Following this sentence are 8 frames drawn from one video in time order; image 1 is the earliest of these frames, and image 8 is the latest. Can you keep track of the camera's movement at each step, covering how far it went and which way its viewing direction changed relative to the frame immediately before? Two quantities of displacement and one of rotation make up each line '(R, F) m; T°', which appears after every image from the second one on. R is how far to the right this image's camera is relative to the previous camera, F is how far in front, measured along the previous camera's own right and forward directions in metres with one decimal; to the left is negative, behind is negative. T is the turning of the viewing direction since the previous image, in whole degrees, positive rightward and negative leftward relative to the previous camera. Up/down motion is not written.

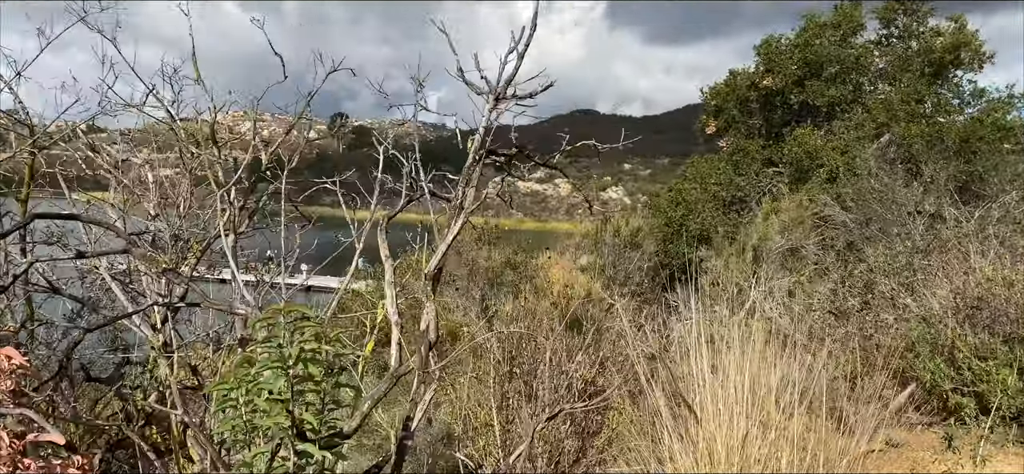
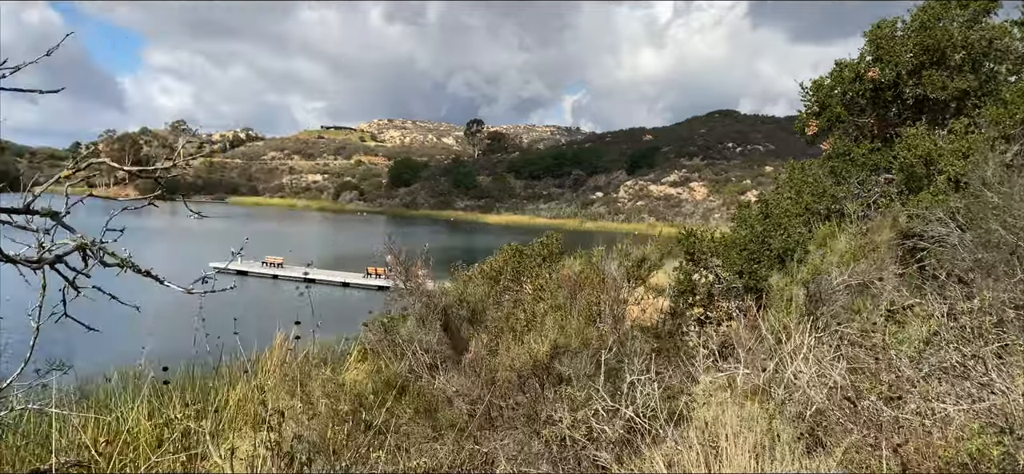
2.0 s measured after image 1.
(+0.8, +1.0) m; -10°
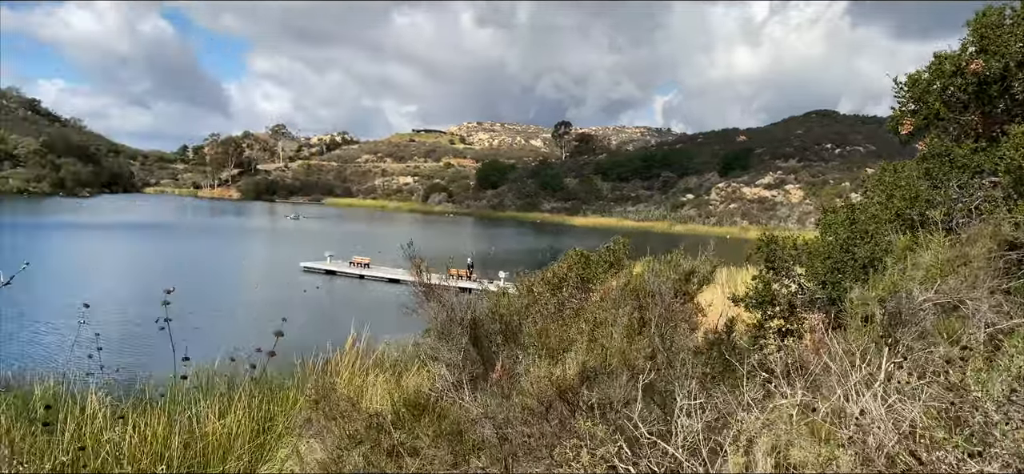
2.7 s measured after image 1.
(+0.2, +0.3) m; -6°
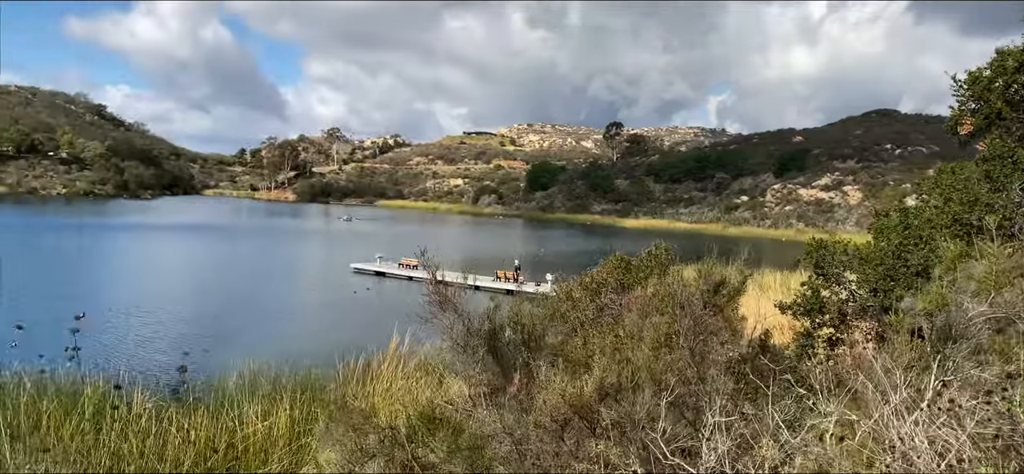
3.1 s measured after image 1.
(+0.1, +0.1) m; -4°
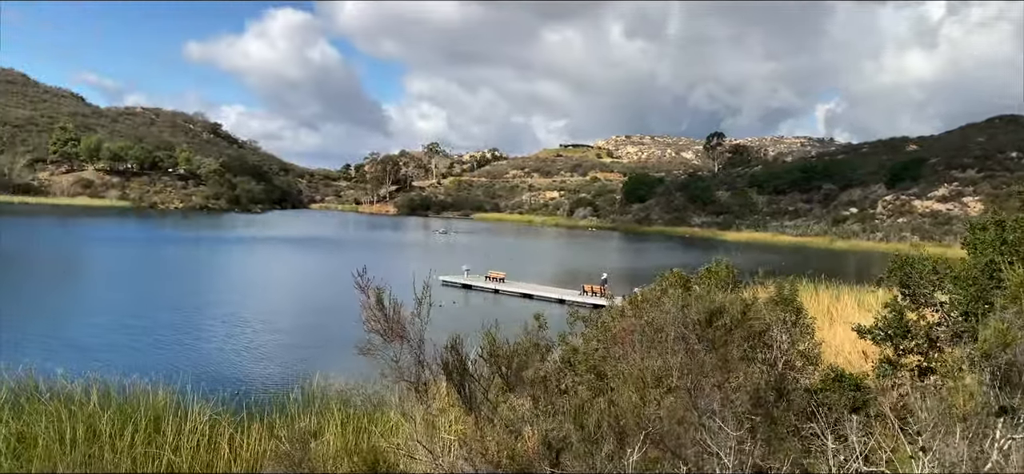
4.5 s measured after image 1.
(+0.5, +0.5) m; -7°
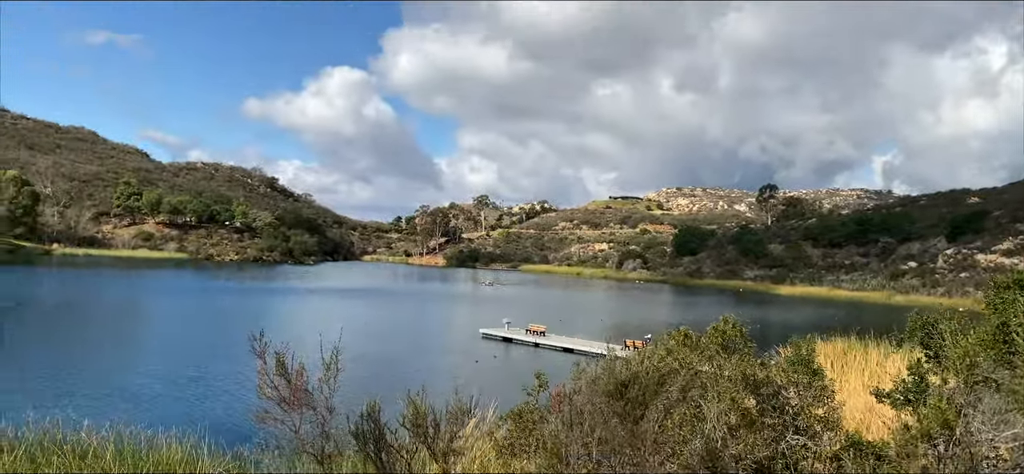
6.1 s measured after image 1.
(+0.5, +0.2) m; -4°
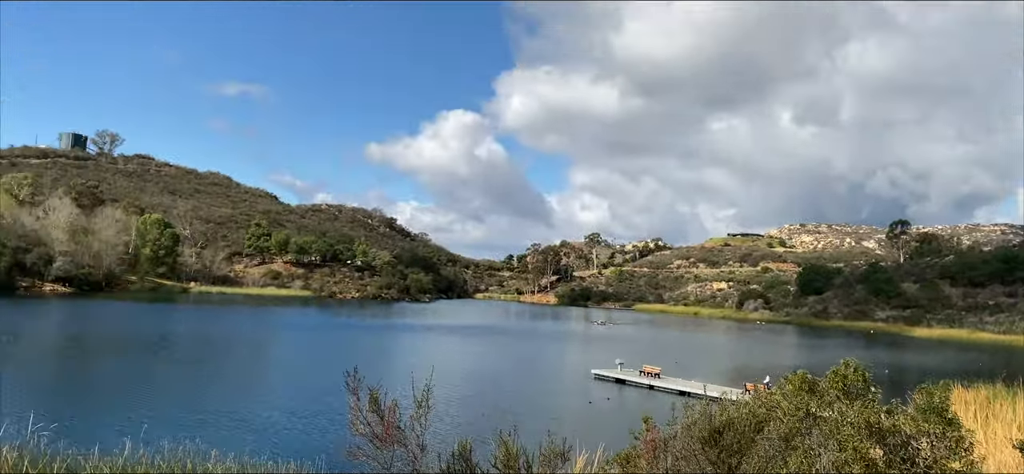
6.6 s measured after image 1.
(+0.1, 0.0) m; -8°
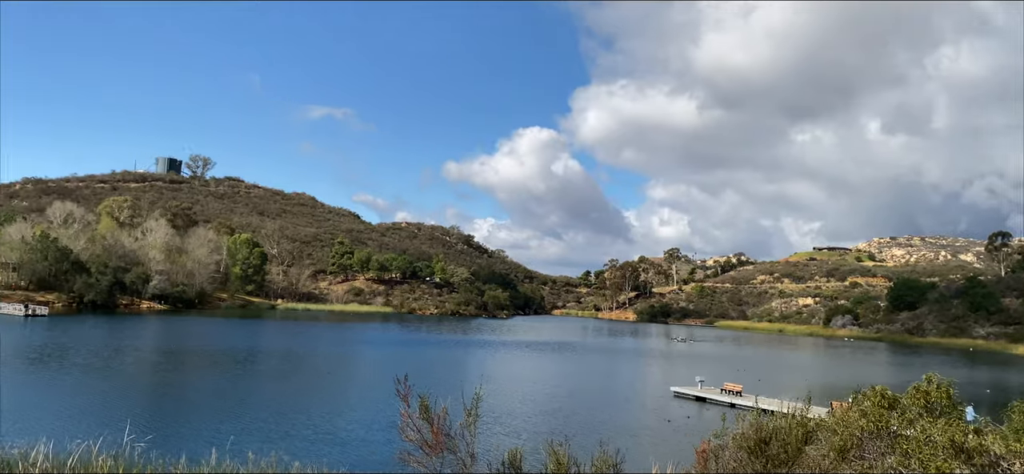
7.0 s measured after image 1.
(+0.1, 0.0) m; -6°
